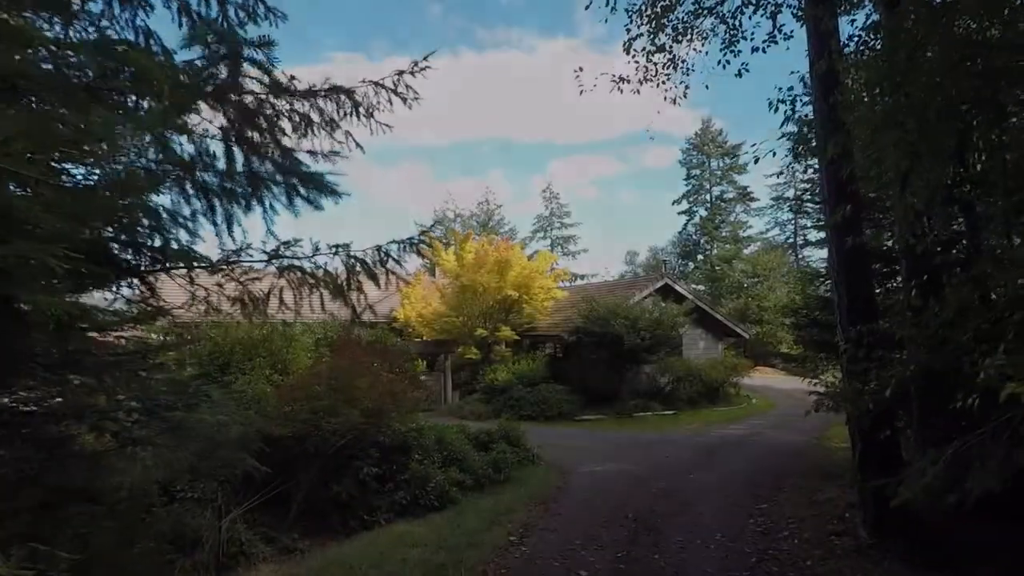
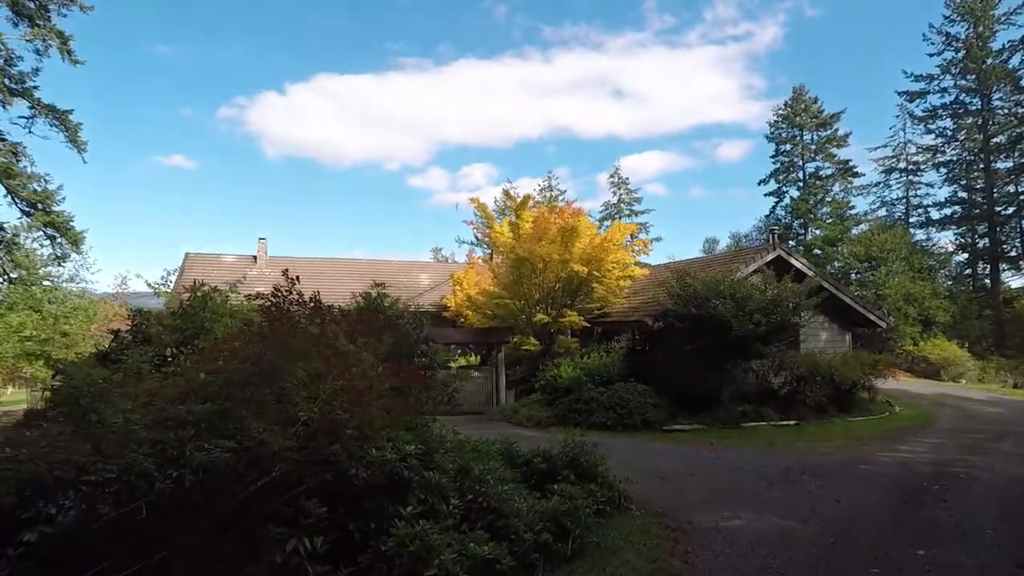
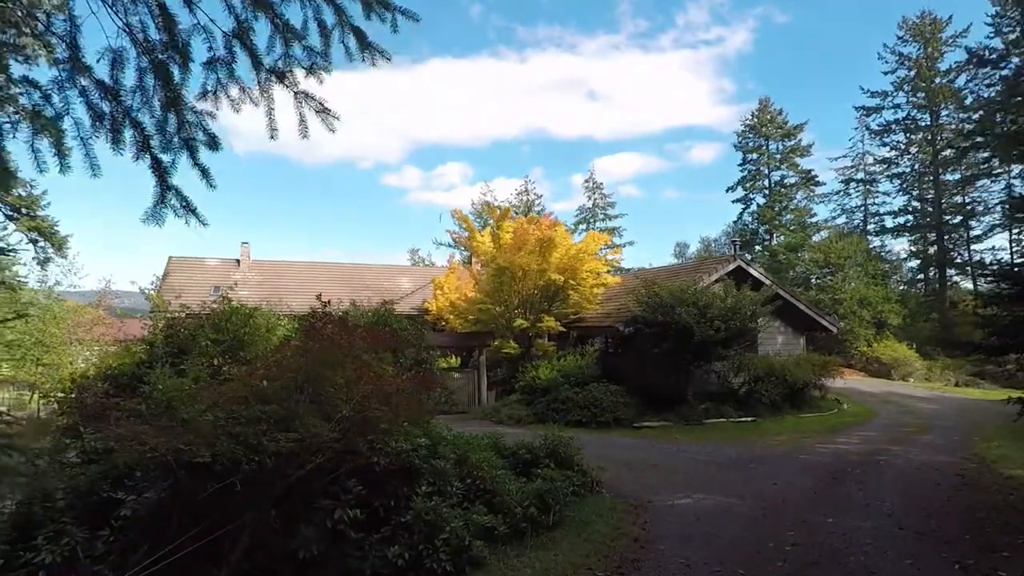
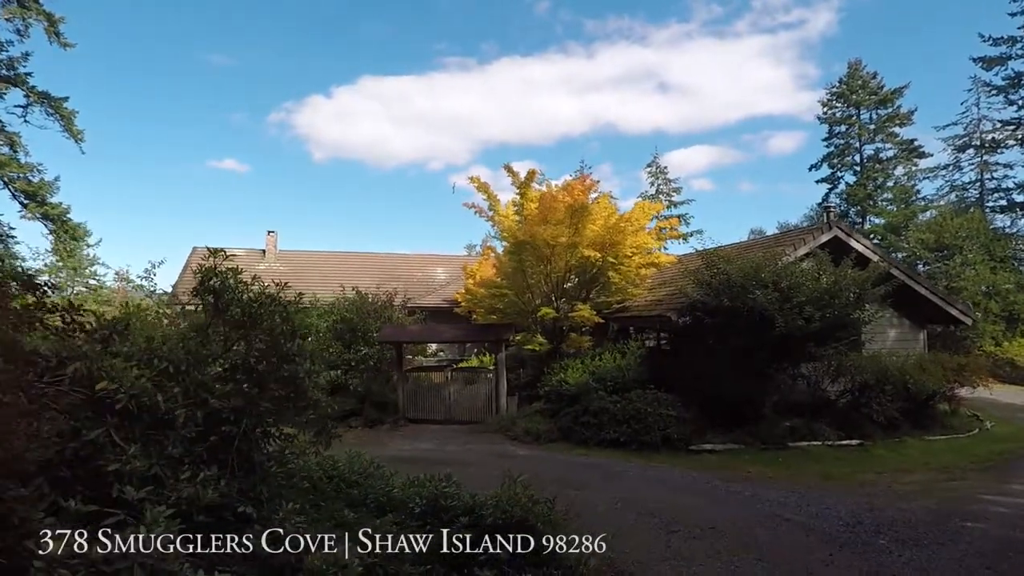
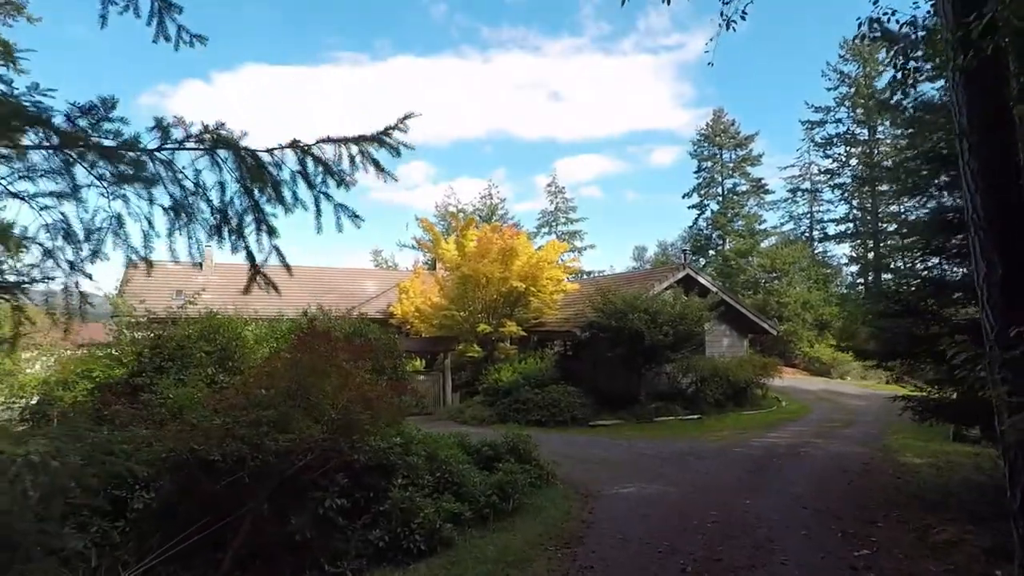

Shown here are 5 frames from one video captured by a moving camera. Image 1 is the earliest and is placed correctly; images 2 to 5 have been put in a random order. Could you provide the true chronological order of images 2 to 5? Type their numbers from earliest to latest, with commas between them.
5, 3, 2, 4
